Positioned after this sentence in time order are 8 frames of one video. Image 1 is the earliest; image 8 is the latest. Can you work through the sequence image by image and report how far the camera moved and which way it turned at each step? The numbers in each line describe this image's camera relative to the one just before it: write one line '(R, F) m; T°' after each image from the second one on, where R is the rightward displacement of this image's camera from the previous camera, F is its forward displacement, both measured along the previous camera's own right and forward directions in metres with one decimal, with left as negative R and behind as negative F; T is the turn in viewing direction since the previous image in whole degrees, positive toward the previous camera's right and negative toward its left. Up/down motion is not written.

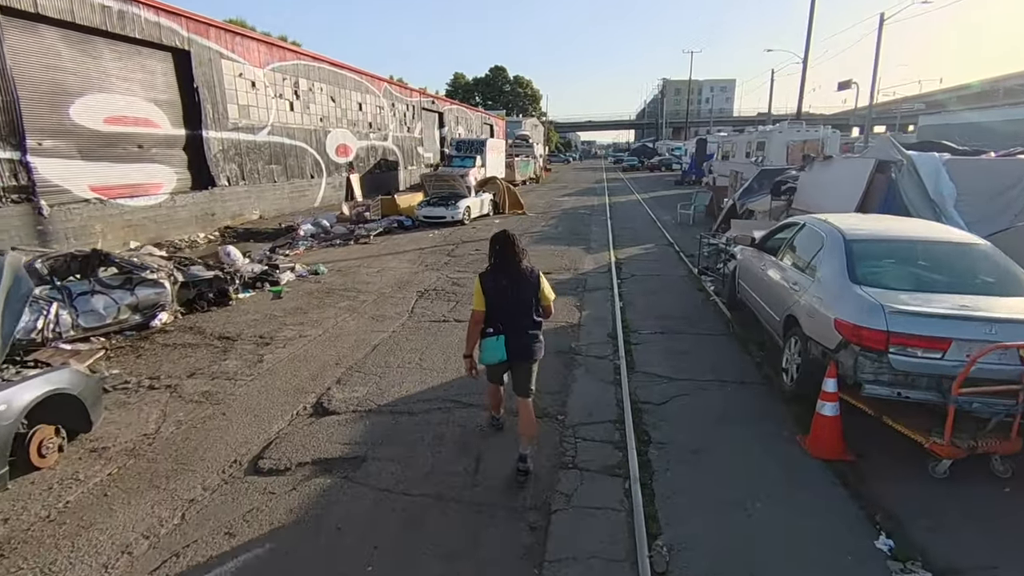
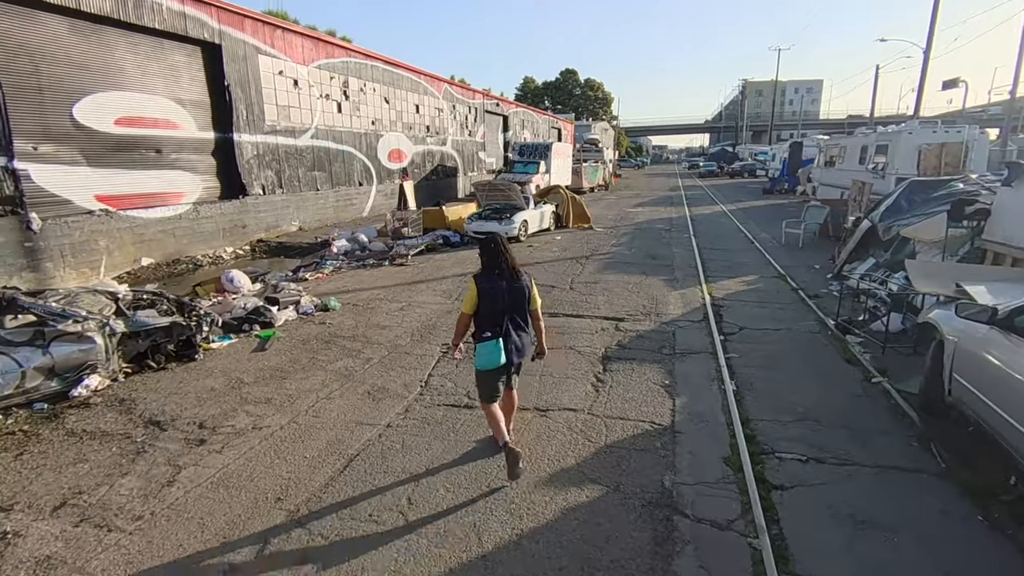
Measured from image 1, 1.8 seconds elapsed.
(+0.1, +2.4) m; -7°
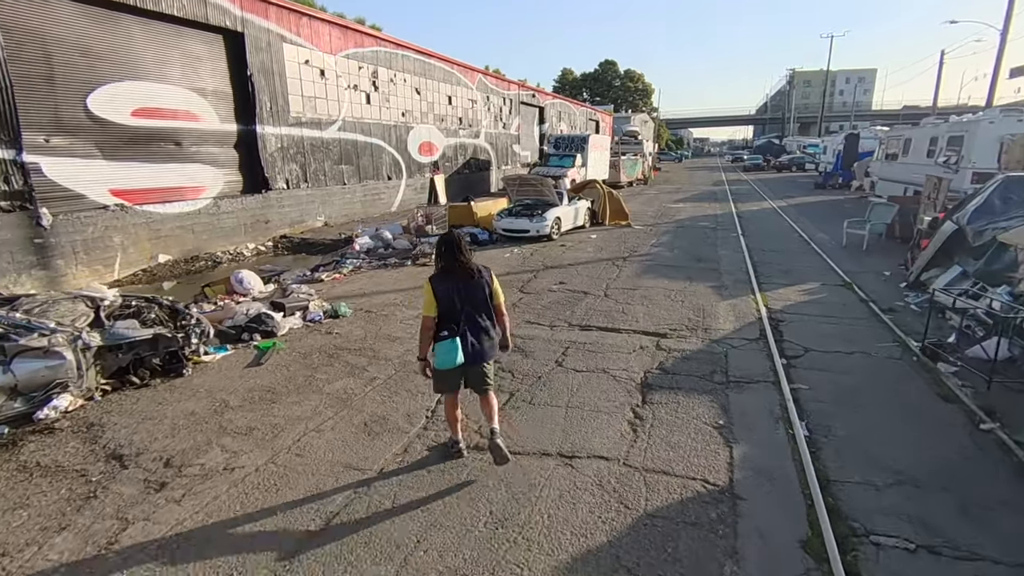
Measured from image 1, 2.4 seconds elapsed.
(+0.1, +0.9) m; -4°
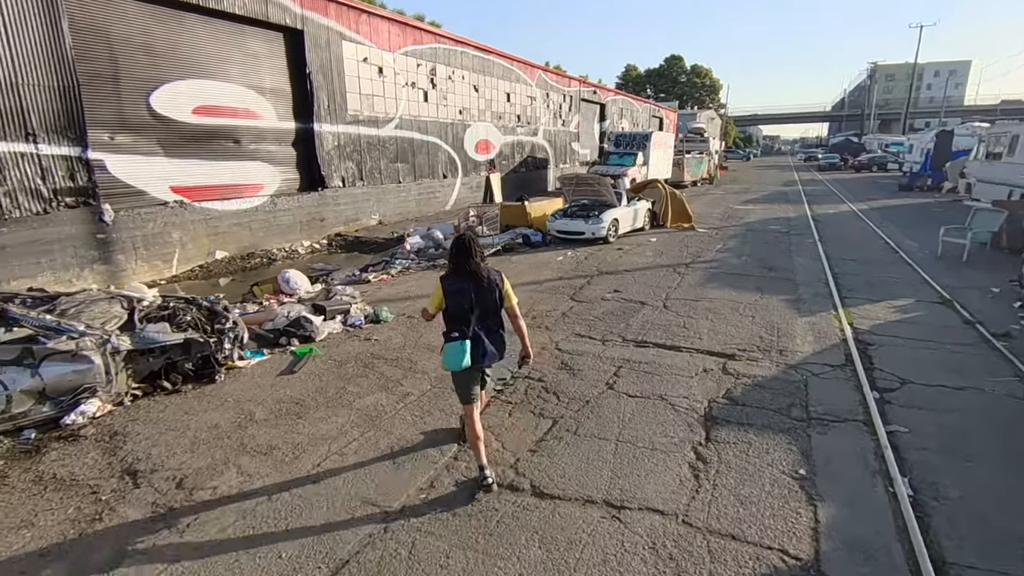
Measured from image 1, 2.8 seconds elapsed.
(+0.1, +0.5) m; -6°
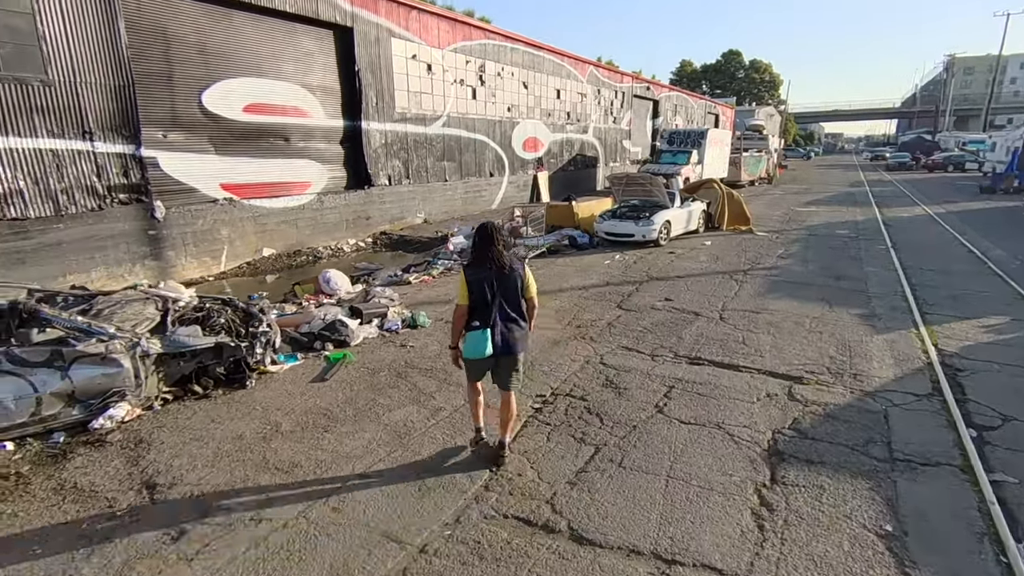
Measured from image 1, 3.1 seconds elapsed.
(0.0, +0.4) m; -5°
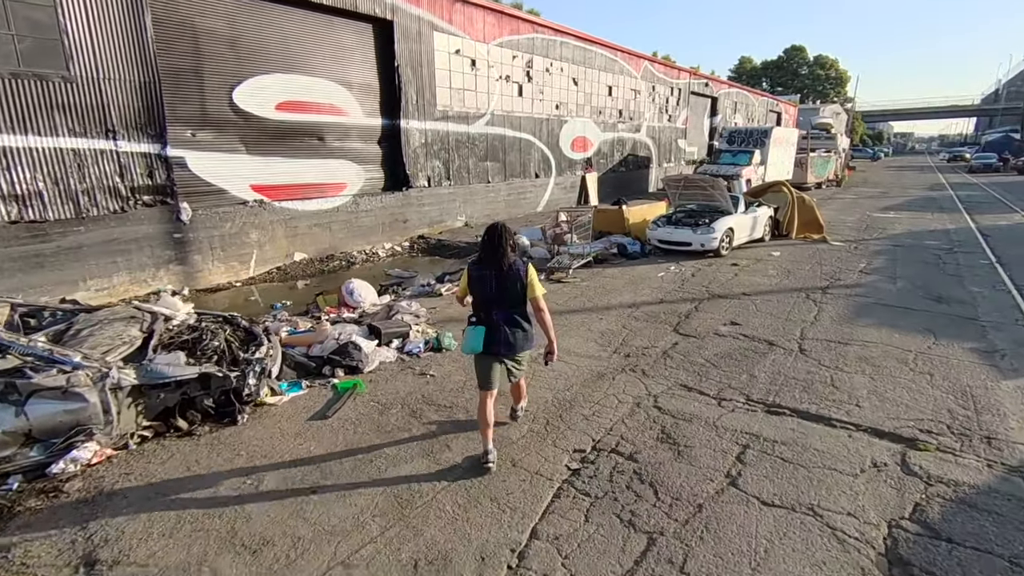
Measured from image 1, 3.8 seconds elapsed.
(+0.1, +0.9) m; -5°
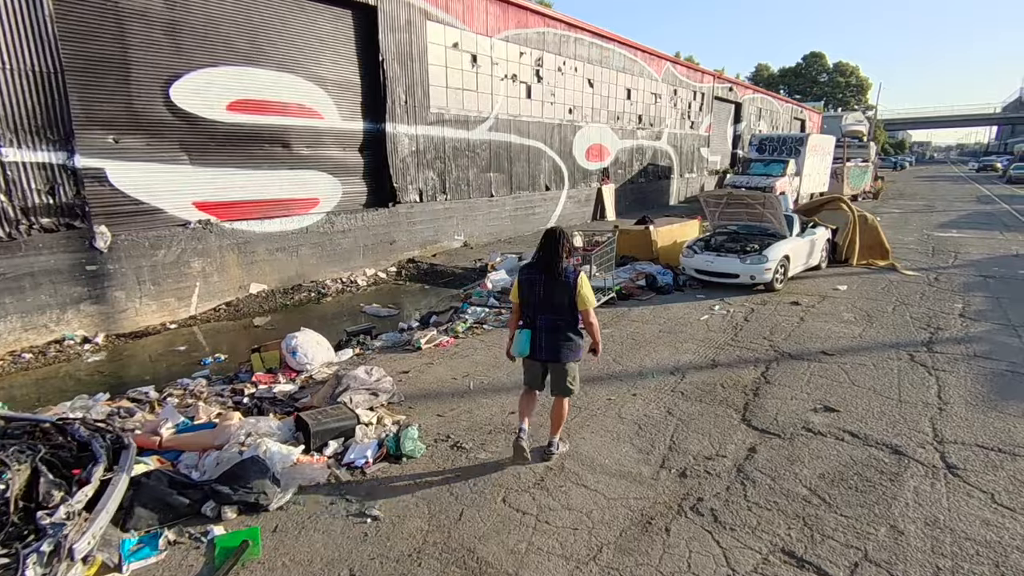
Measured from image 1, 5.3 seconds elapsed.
(+0.1, +2.0) m; -1°
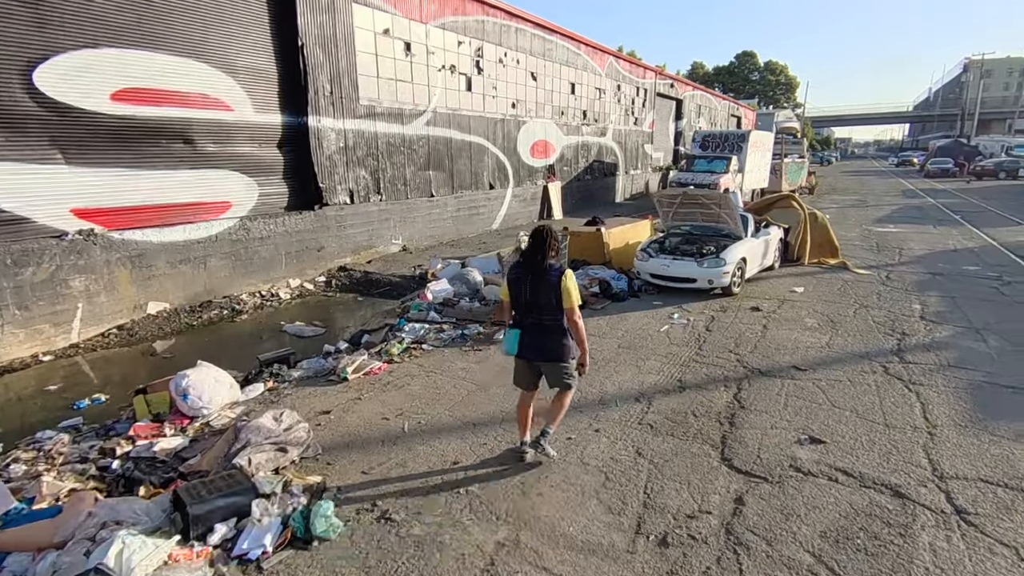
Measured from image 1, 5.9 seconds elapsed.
(+0.1, +0.8) m; +5°
